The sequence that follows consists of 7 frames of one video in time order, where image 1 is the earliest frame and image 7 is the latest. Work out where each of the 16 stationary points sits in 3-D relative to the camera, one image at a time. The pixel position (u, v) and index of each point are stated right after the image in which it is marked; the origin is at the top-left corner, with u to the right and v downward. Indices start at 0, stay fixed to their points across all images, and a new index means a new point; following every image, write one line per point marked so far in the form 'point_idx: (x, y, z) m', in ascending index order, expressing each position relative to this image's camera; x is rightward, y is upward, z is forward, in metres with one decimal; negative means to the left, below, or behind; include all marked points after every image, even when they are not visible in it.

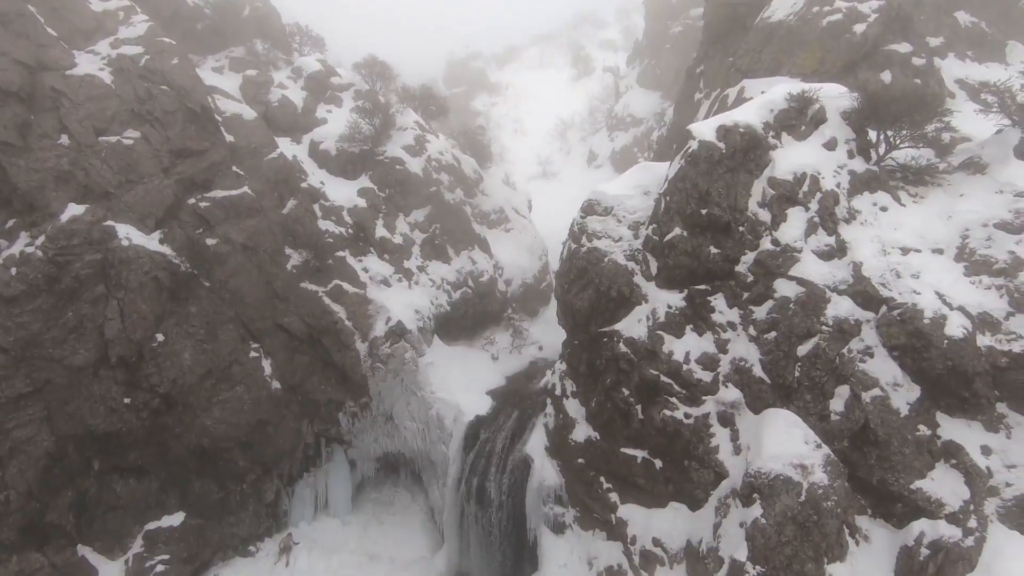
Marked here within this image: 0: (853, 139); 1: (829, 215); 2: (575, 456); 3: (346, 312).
0: (+4.7, +2.0, +7.3) m
1: (+4.0, +0.9, +6.7) m
2: (+1.0, -2.6, +8.1) m
3: (-3.3, -0.5, +10.4) m
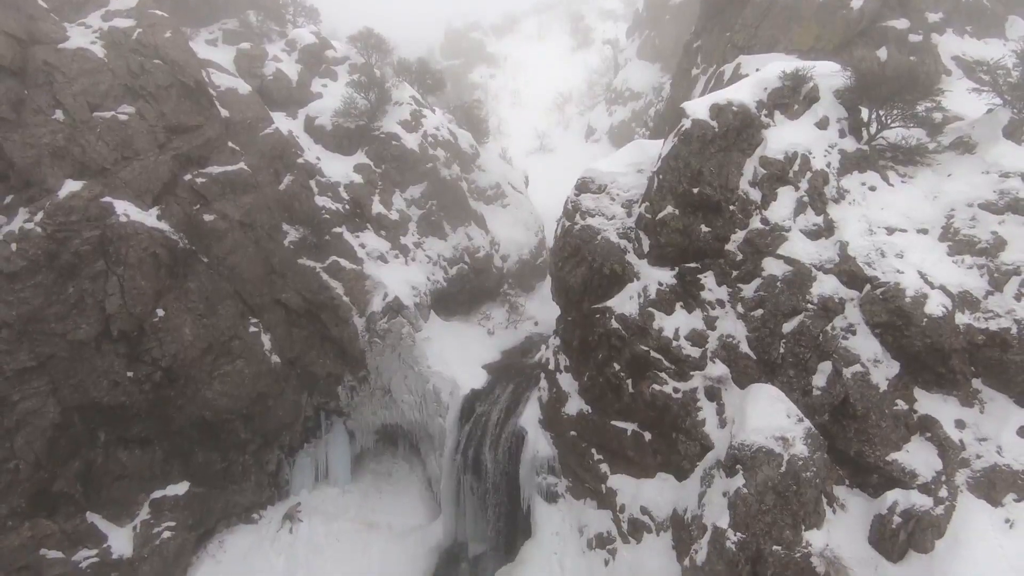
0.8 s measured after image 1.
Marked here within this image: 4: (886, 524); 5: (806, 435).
0: (+4.6, +2.4, +7.3) m
1: (+4.0, +1.2, +6.8) m
2: (+0.9, -2.2, +8.4) m
3: (-3.4, 0.0, +10.6) m
4: (+3.9, -2.4, +5.5) m
5: (+3.3, -1.6, +5.9) m
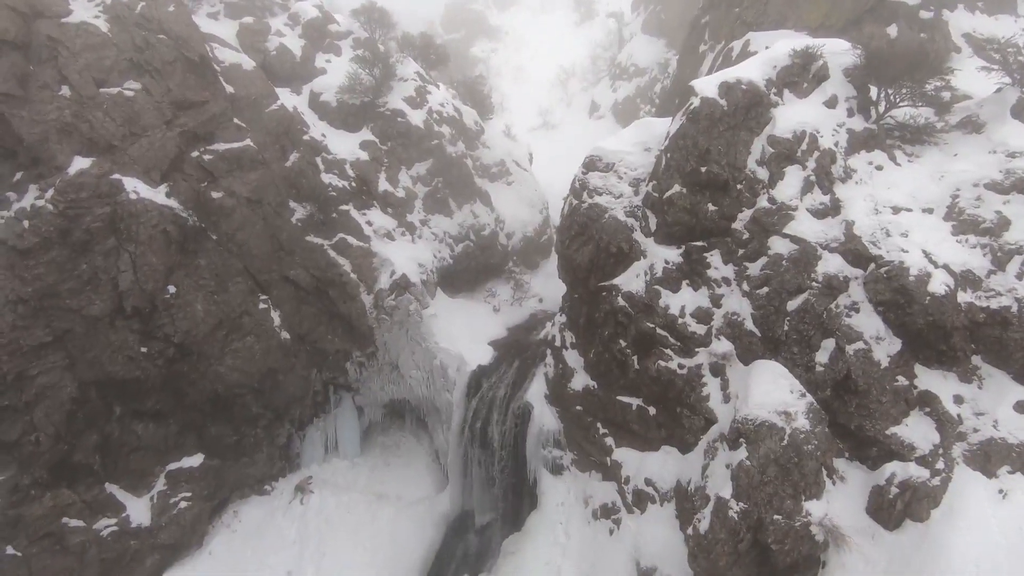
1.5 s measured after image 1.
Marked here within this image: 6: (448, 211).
0: (+4.7, +2.6, +7.3) m
1: (+4.1, +1.5, +6.9) m
2: (+1.0, -1.9, +8.6) m
3: (-3.3, +0.5, +10.7) m
4: (+4.0, -2.2, +5.7) m
5: (+3.4, -1.4, +6.1) m
6: (-1.5, +1.8, +12.4) m
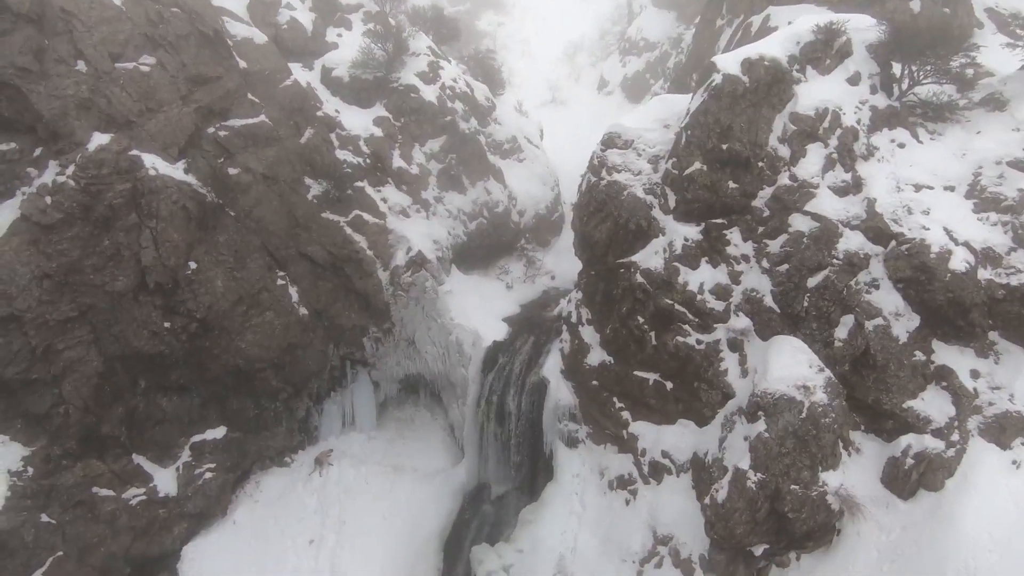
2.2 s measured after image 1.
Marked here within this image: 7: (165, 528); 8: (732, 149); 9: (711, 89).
0: (+5.0, +3.0, +7.3) m
1: (+4.4, +1.8, +6.9) m
2: (+1.3, -1.5, +8.7) m
3: (-3.0, +0.9, +10.7) m
4: (+4.3, -2.0, +5.9) m
5: (+3.7, -1.1, +6.2) m
6: (-1.2, +2.4, +12.4) m
7: (-5.8, -4.0, +8.9) m
8: (+3.0, +1.9, +7.2) m
9: (+2.8, +2.7, +7.3) m
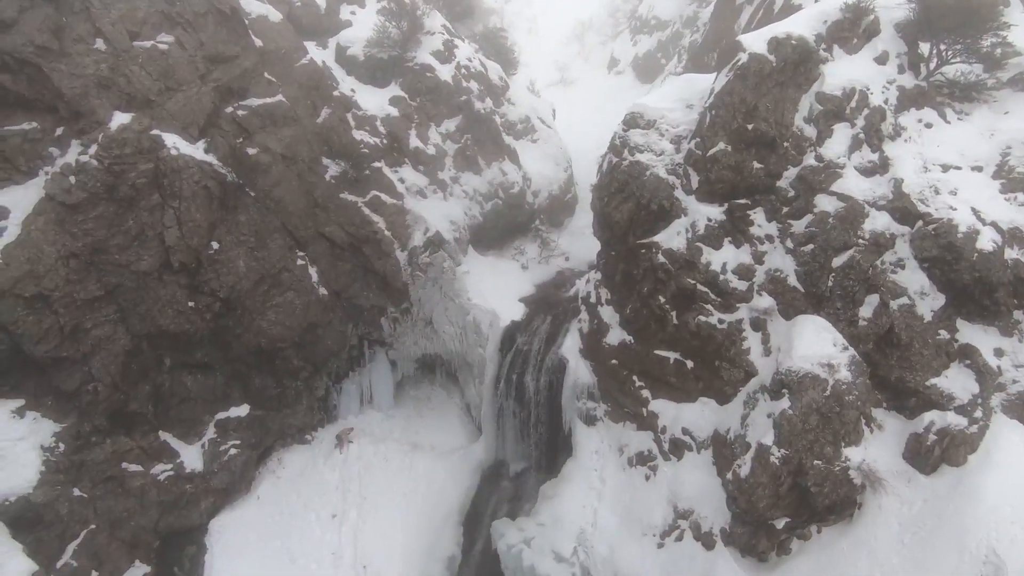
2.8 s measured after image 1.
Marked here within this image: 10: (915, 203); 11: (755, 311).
0: (+5.4, +3.2, +7.3) m
1: (+4.7, +2.1, +6.9) m
2: (+1.6, -1.2, +8.8) m
3: (-2.6, +1.3, +10.8) m
4: (+4.6, -1.7, +6.0) m
5: (+4.1, -0.9, +6.3) m
6: (-0.8, +2.8, +12.4) m
7: (-5.5, -3.7, +9.1) m
8: (+3.4, +2.2, +7.2) m
9: (+3.1, +3.0, +7.3) m
10: (+4.9, +1.0, +6.5) m
11: (+3.3, -0.3, +7.2) m
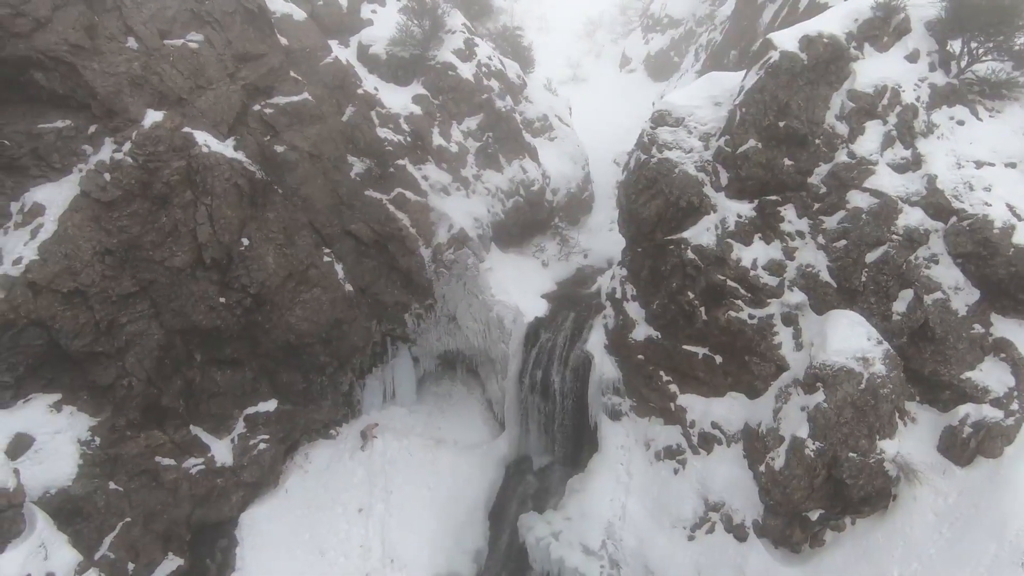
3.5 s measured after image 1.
0: (+5.9, +3.3, +7.3) m
1: (+5.2, +2.1, +7.0) m
2: (+2.1, -1.1, +8.9) m
3: (-2.1, +1.4, +10.9) m
4: (+5.1, -1.7, +6.1) m
5: (+4.5, -0.8, +6.4) m
6: (-0.4, +2.9, +12.4) m
7: (-5.0, -3.6, +9.2) m
8: (+3.8, +2.2, +7.3) m
9: (+3.6, +3.1, +7.3) m
10: (+5.4, +1.1, +6.5) m
11: (+3.8, -0.3, +7.3) m
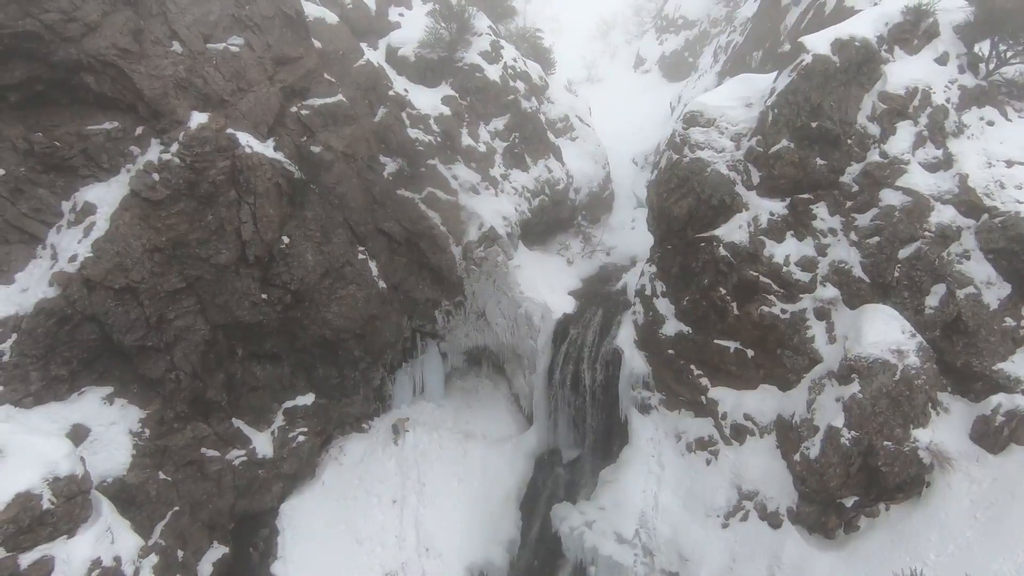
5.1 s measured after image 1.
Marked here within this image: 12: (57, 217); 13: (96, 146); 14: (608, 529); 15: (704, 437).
0: (+6.4, +3.4, +7.6) m
1: (+5.8, +2.2, +7.2) m
2: (+2.7, -1.0, +9.2) m
3: (-1.5, +1.5, +11.1) m
4: (+5.7, -1.6, +6.3) m
5: (+5.1, -0.8, +6.7) m
6: (+0.2, +3.0, +12.7) m
7: (-4.4, -3.6, +9.4) m
8: (+4.4, +2.3, +7.5) m
9: (+4.2, +3.2, +7.6) m
10: (+6.0, +1.2, +6.8) m
11: (+4.4, -0.2, +7.5) m
12: (-6.9, +1.1, +8.0) m
13: (-6.5, +2.2, +8.3) m
14: (+1.6, -3.8, +8.4) m
15: (+3.1, -2.4, +8.4) m
